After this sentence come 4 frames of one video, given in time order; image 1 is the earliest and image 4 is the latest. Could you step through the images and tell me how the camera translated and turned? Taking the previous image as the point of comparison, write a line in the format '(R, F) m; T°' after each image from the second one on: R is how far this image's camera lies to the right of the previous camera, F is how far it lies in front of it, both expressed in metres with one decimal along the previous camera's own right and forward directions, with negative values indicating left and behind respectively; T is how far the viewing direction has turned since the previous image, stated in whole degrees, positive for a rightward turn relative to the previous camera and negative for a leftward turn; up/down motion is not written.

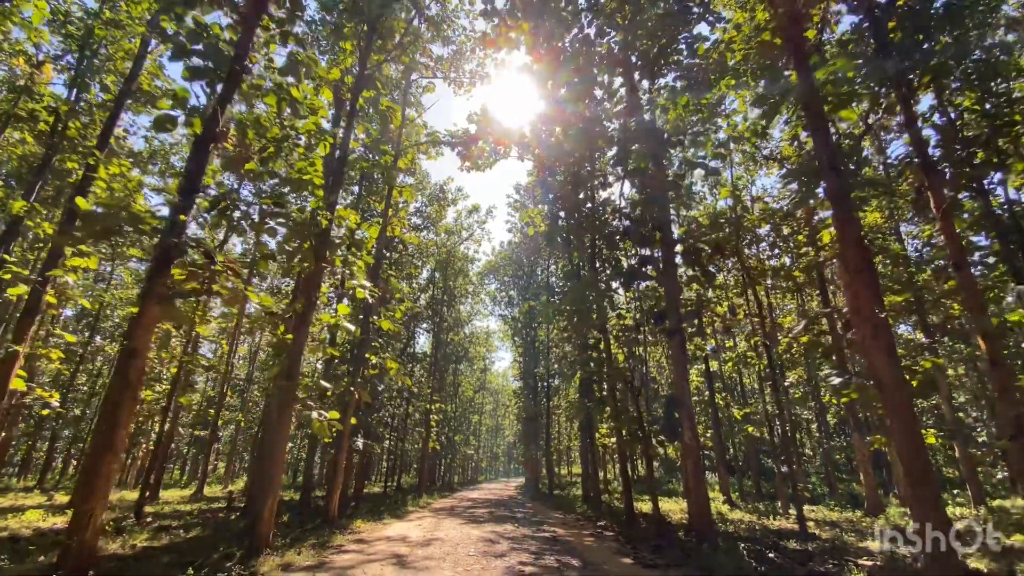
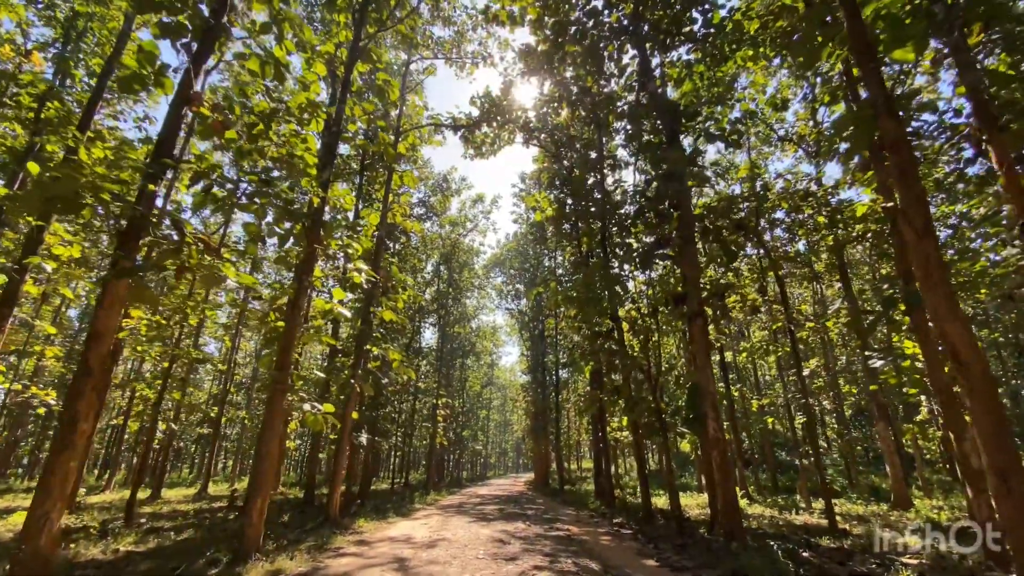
(0.0, +0.7) m; -1°
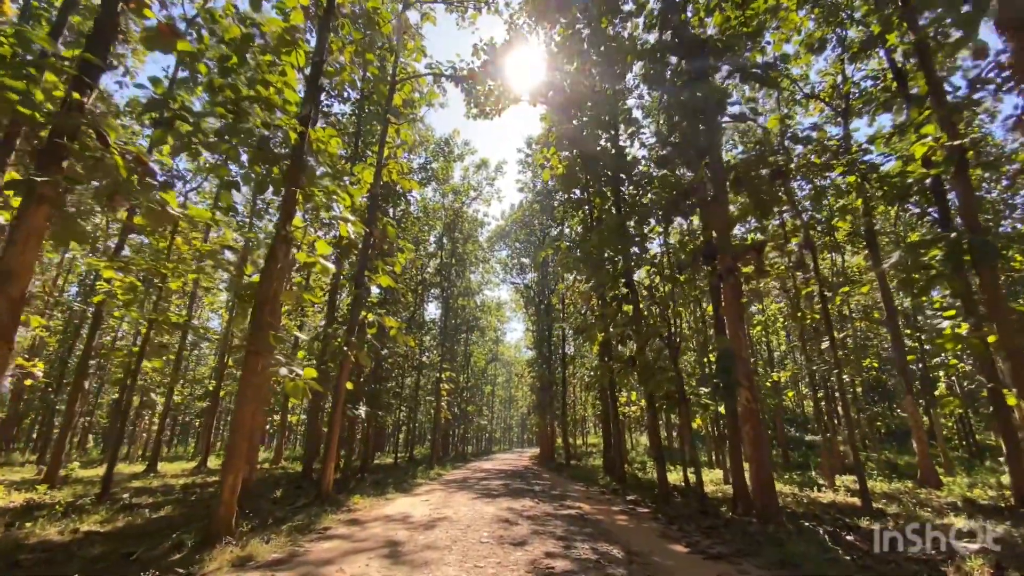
(-0.1, +1.1) m; -1°
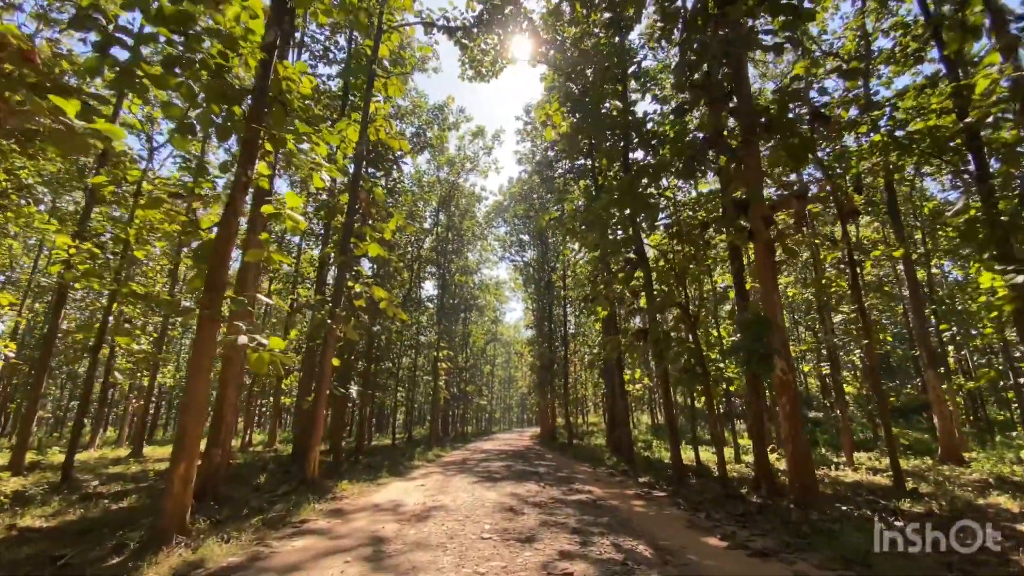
(-0.1, +1.1) m; 0°
